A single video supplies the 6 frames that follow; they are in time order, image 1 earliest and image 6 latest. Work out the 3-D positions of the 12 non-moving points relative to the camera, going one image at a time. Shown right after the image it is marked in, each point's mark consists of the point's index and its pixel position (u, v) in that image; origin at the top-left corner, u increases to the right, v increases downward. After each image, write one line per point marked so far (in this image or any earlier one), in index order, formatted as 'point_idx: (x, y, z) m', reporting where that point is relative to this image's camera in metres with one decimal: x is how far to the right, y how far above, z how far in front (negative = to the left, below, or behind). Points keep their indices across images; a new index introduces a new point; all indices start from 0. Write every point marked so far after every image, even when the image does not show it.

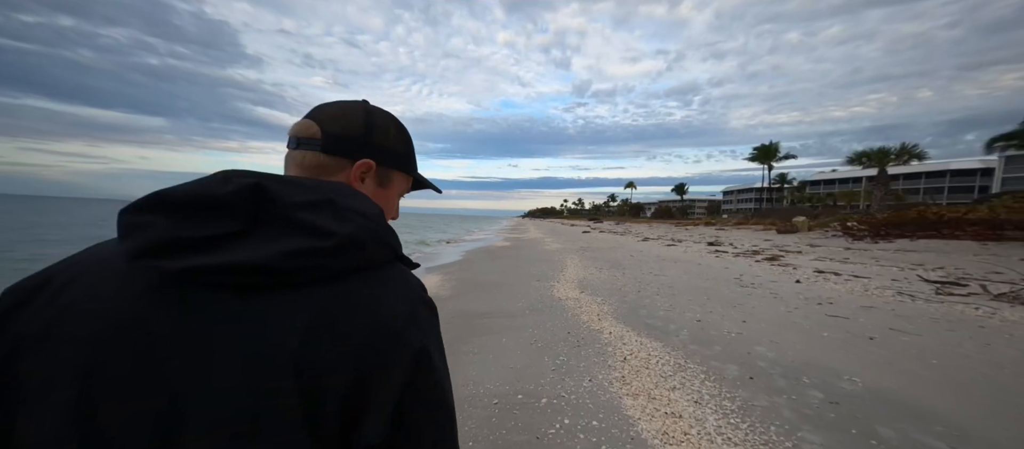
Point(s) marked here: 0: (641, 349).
0: (+1.9, -1.9, +5.0) m
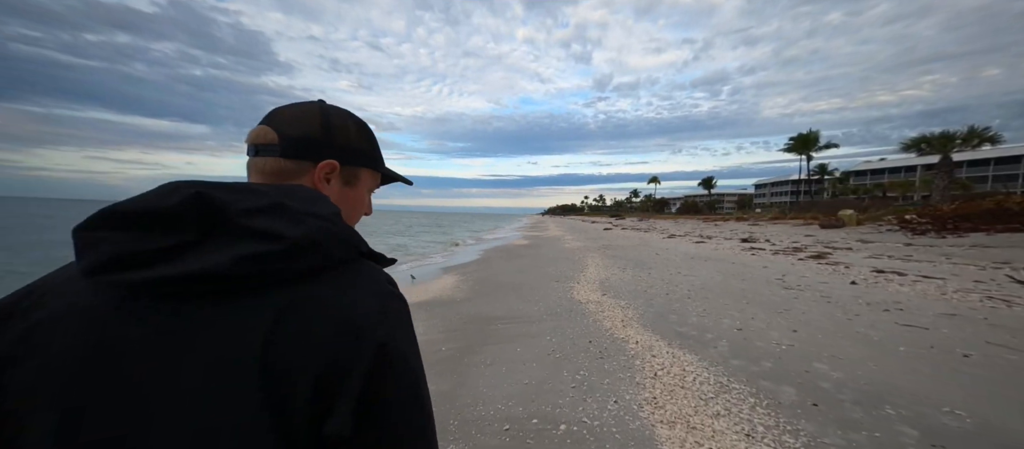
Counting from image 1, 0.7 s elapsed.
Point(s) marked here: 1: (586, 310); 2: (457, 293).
0: (+2.1, -1.8, +4.5) m
1: (+1.4, -1.7, +6.6) m
2: (-1.4, -1.7, +8.3) m
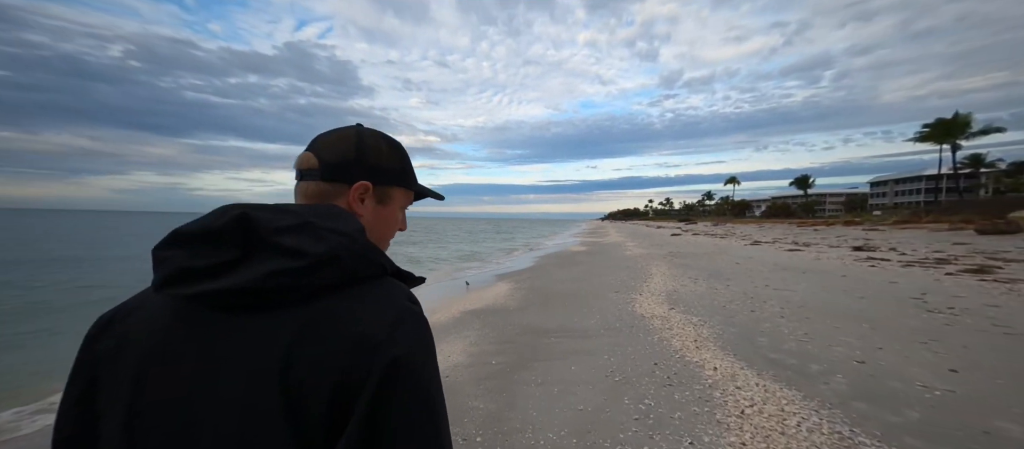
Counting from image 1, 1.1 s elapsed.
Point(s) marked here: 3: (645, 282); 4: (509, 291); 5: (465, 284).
0: (+2.7, -1.9, +3.6) m
1: (+2.4, -1.7, +5.8) m
2: (-0.1, -1.9, +8.0) m
3: (+4.3, -1.9, +11.2) m
4: (-0.1, -2.0, +9.8) m
5: (-1.9, -2.4, +13.0) m
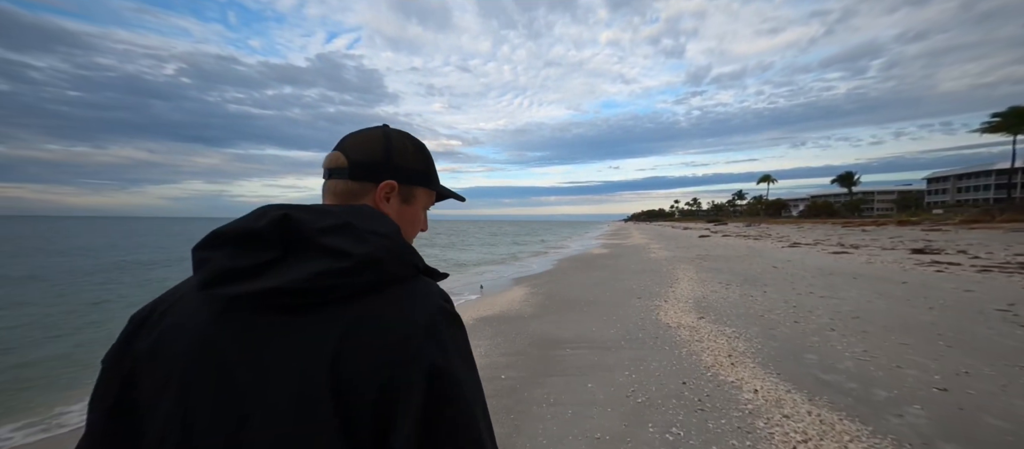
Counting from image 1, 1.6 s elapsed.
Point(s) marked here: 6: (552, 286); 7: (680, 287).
0: (+2.8, -1.8, +3.1) m
1: (+2.6, -1.7, +5.3) m
2: (+0.3, -1.9, +7.6) m
3: (+4.9, -1.9, +10.5) m
4: (+0.4, -2.0, +9.5) m
5: (-1.2, -2.5, +12.7) m
6: (+1.4, -2.2, +12.2) m
7: (+5.1, -1.9, +10.4) m
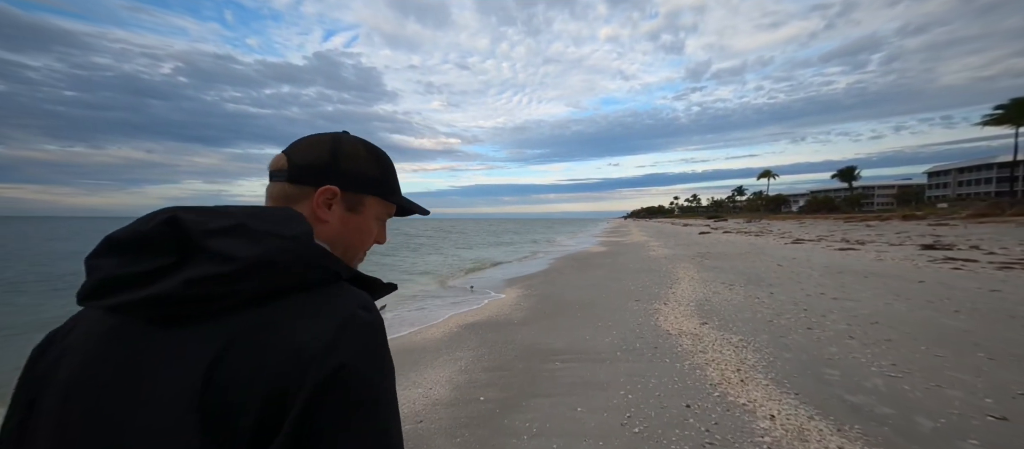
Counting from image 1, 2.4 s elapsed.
0: (+2.6, -1.8, +2.6) m
1: (+2.4, -1.7, +4.8) m
2: (+0.1, -1.9, +7.1) m
3: (+4.7, -1.8, +10.0) m
4: (+0.2, -2.0, +9.0) m
5: (-1.4, -2.4, +12.2) m
6: (+1.2, -2.1, +11.7) m
7: (+4.9, -1.8, +9.9) m
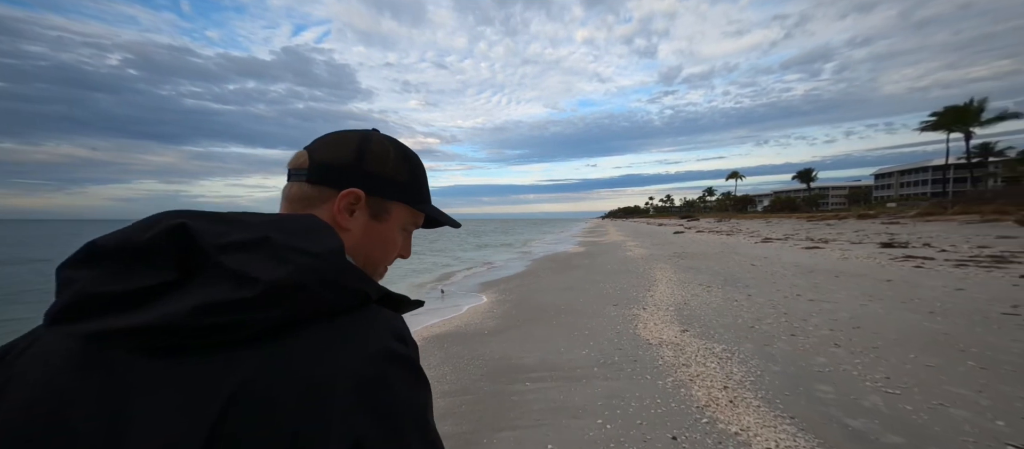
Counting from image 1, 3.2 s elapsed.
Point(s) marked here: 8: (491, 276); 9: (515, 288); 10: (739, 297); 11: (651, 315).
0: (+2.3, -1.8, +2.3) m
1: (+1.9, -1.7, +4.4) m
2: (-0.5, -1.9, +6.6) m
3: (+4.0, -1.9, +9.8) m
4: (-0.5, -2.0, +8.5) m
5: (-2.2, -2.5, +11.6) m
6: (+0.4, -2.2, +11.3) m
7: (+4.2, -1.8, +9.7) m
8: (-1.1, -2.7, +18.2) m
9: (+0.1, -2.2, +12.3) m
10: (+5.0, -1.6, +7.6) m
11: (+2.7, -1.7, +6.6) m
